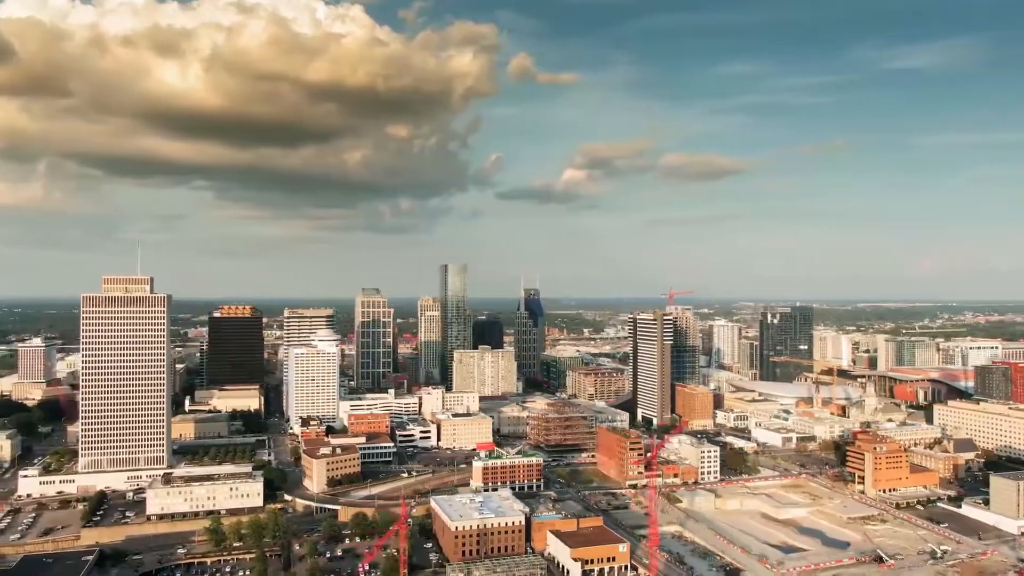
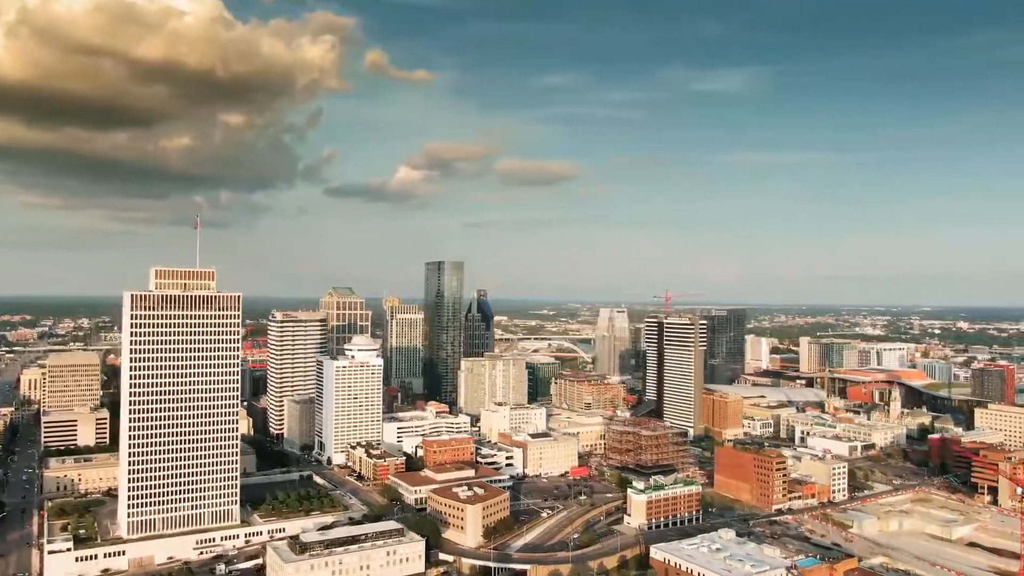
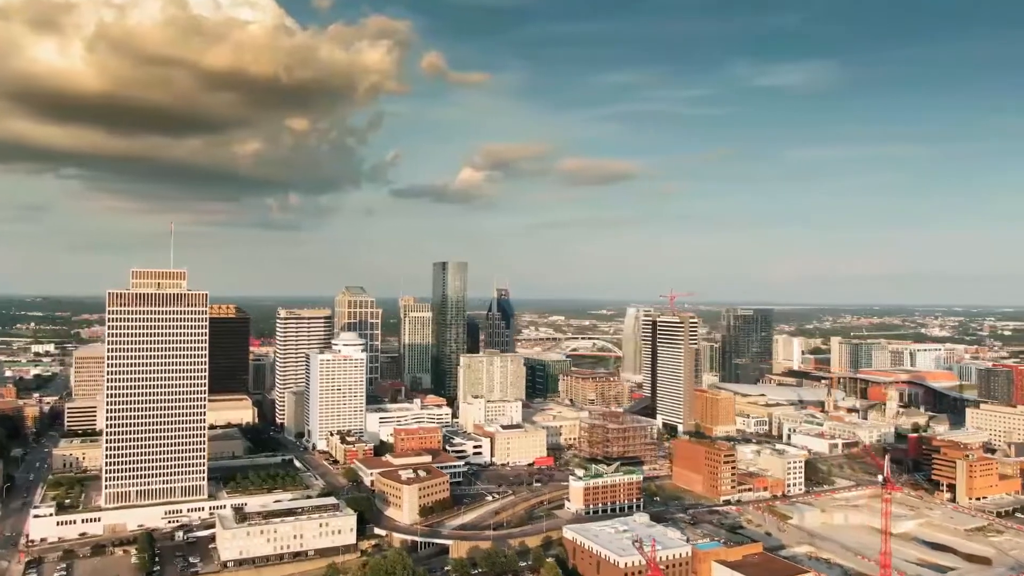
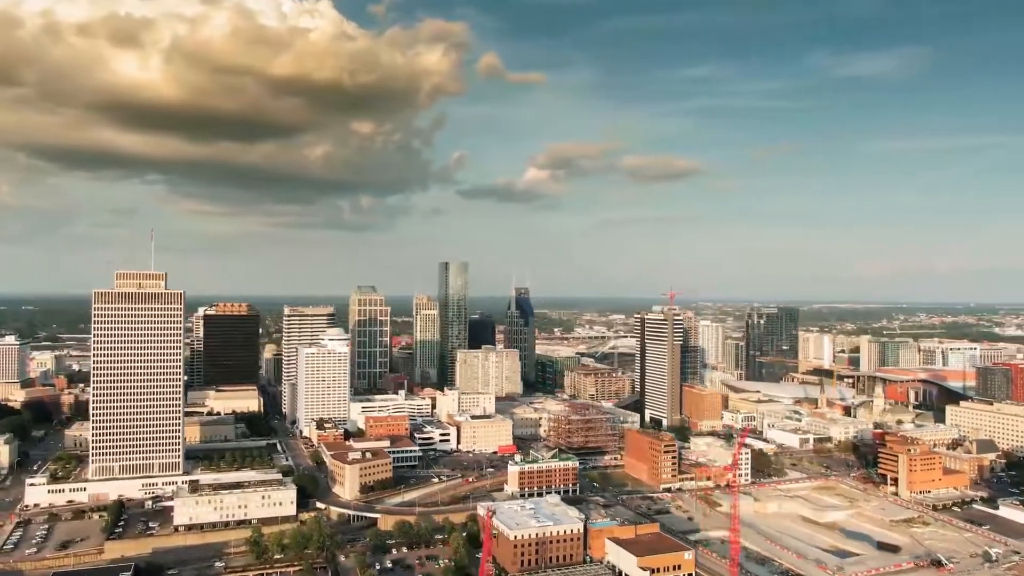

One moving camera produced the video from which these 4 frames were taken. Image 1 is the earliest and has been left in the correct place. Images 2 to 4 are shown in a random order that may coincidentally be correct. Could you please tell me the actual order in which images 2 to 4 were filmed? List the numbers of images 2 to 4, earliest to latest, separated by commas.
4, 3, 2
